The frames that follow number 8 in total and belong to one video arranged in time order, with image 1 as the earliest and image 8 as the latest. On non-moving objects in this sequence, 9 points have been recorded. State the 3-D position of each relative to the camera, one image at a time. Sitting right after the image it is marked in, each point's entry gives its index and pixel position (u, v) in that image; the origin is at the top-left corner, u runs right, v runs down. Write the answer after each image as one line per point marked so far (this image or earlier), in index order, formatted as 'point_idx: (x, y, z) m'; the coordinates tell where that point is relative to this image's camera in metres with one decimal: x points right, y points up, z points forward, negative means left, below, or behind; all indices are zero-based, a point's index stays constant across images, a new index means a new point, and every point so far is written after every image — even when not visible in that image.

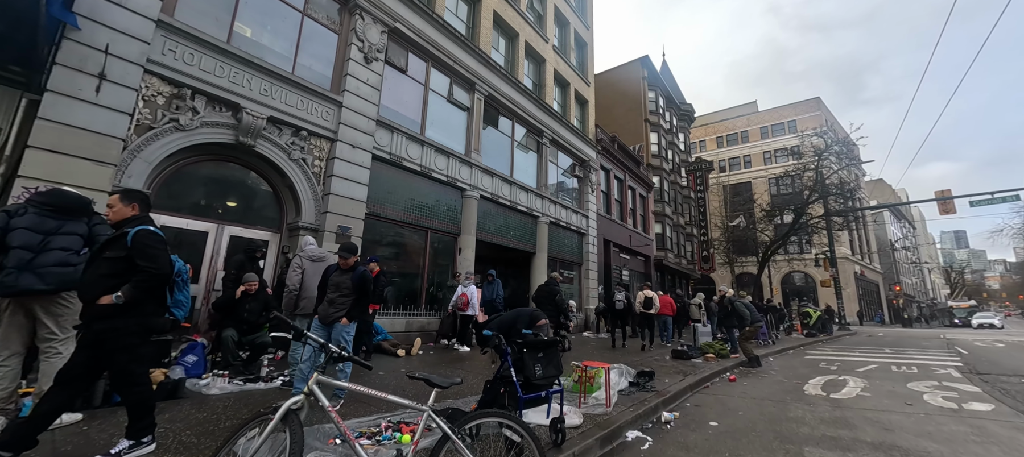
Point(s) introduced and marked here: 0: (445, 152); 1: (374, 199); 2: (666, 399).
0: (-2.0, +2.2, +11.2) m
1: (-3.4, +0.7, +9.3) m
2: (+2.1, -2.4, +5.3) m
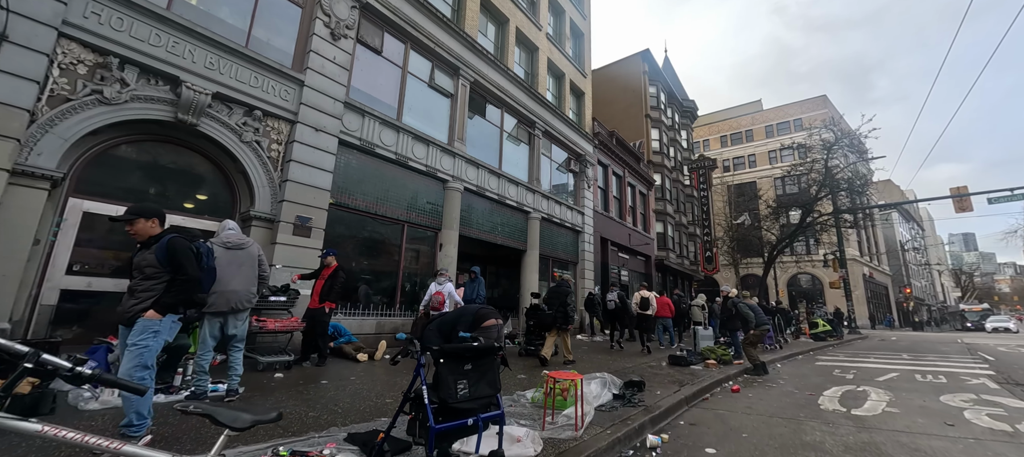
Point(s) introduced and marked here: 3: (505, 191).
0: (-2.4, +2.4, +10.4) m
1: (-3.8, +0.9, +8.5) m
2: (+1.6, -2.2, +4.4) m
3: (-0.3, +1.3, +13.0) m
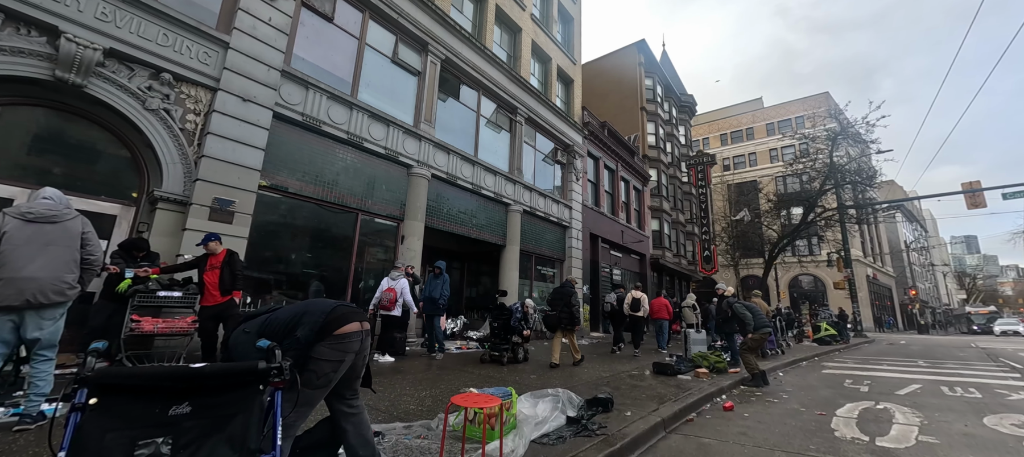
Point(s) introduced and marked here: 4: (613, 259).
0: (-3.1, +2.6, +9.3) m
1: (-4.6, +1.2, +7.4) m
2: (+0.9, -1.9, +3.3) m
3: (-1.0, +1.5, +11.9) m
4: (+5.1, -1.6, +19.1) m
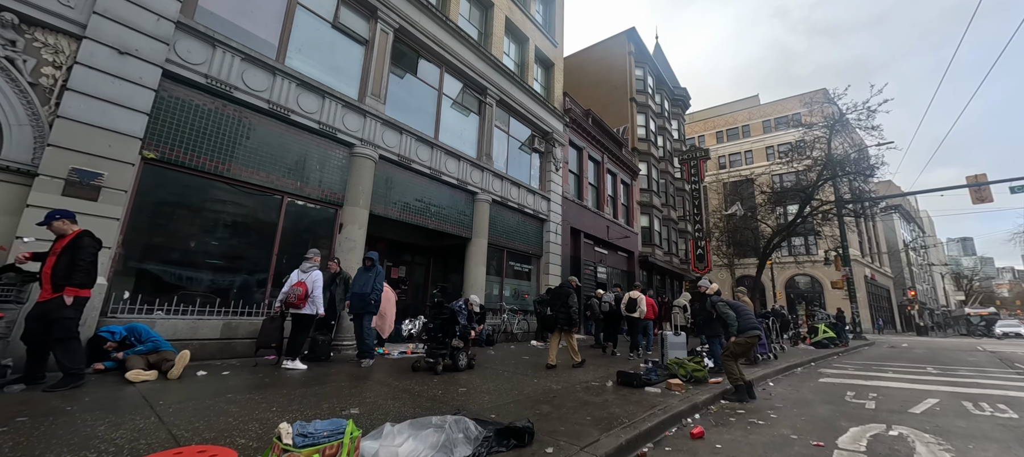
0: (-4.1, +2.9, +8.1) m
1: (-5.6, +1.4, +6.2) m
2: (-0.1, -1.6, +2.1) m
3: (-2.0, +1.8, +10.7) m
4: (+4.1, -1.3, +17.9) m
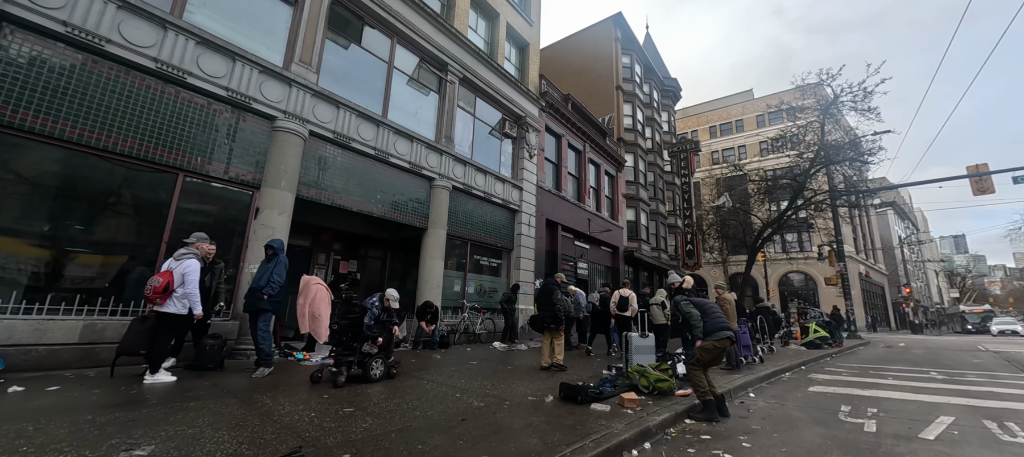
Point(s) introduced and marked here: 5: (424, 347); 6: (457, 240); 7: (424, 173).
0: (-5.1, +3.2, +6.9) m
1: (-6.6, +1.7, +5.0) m
2: (-1.1, -1.4, +1.0) m
3: (-3.1, +2.1, +9.5) m
4: (+2.9, -1.0, +16.8) m
5: (-2.1, -2.8, +9.1) m
6: (-1.6, -0.3, +11.3) m
7: (-2.4, +1.5, +10.3) m
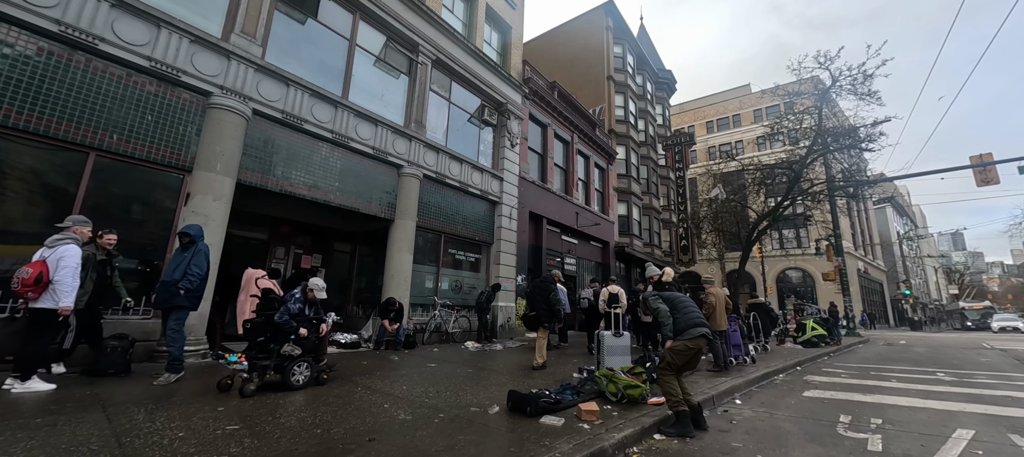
0: (-5.8, +3.4, +6.2) m
1: (-7.2, +1.9, +4.3) m
2: (-1.7, -1.2, +0.2) m
3: (-3.7, +2.3, +8.8) m
4: (+2.3, -0.7, +16.1) m
5: (-2.8, -2.6, +8.4) m
6: (-2.3, -0.1, +10.6) m
7: (-3.0, +1.7, +9.6) m
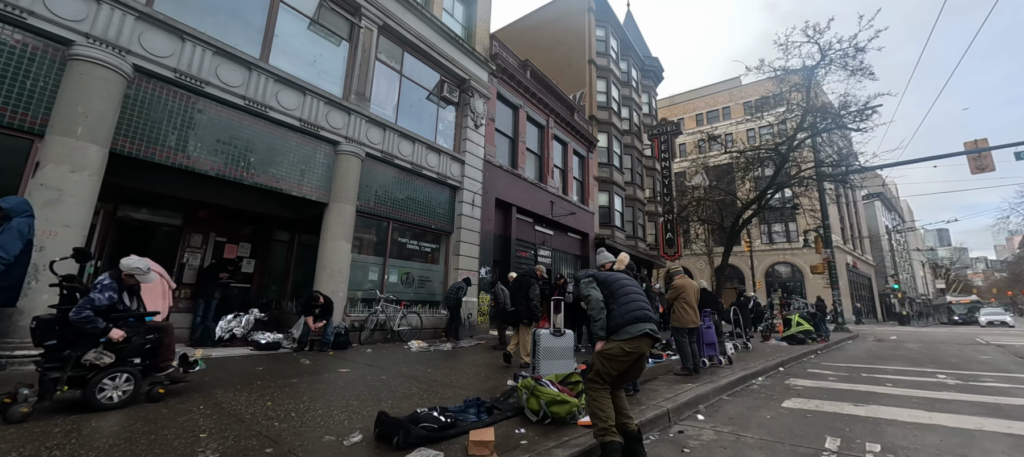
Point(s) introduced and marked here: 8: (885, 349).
0: (-6.8, +3.7, +5.0) m
1: (-8.2, +2.2, +3.0) m
2: (-2.6, -0.9, -0.9) m
3: (-4.8, +2.6, +7.6) m
4: (+1.1, -0.3, +15.0) m
5: (-3.8, -2.3, +7.2) m
6: (-3.4, +0.2, +9.5) m
7: (-4.1, +2.1, +8.4) m
8: (+11.1, -3.6, +11.4) m
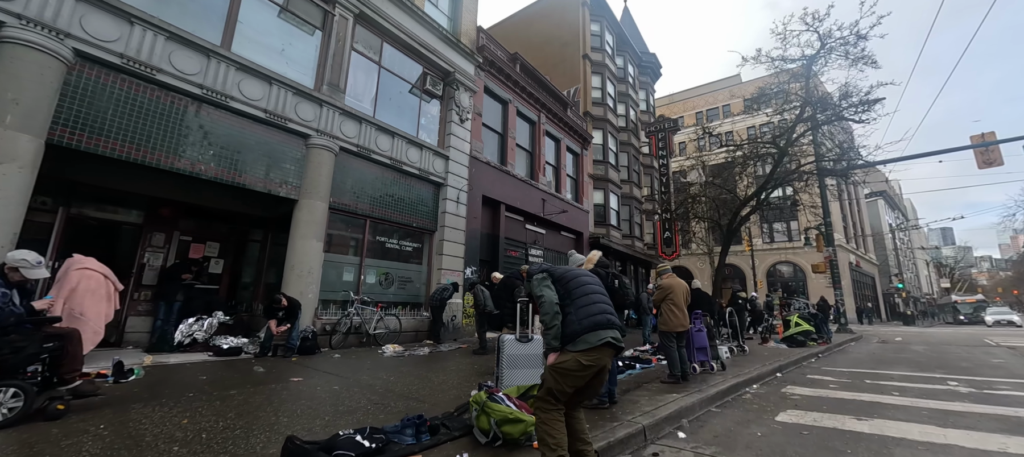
0: (-7.3, +3.8, +4.5) m
1: (-8.7, +2.2, +2.6) m
2: (-3.1, -0.8, -1.3) m
3: (-5.2, +2.7, +7.2) m
4: (+0.7, -0.3, +14.6) m
5: (-4.2, -2.2, +6.8) m
6: (-3.8, +0.3, +9.0) m
7: (-4.6, +2.1, +8.0) m
8: (+10.7, -3.5, +10.9) m
